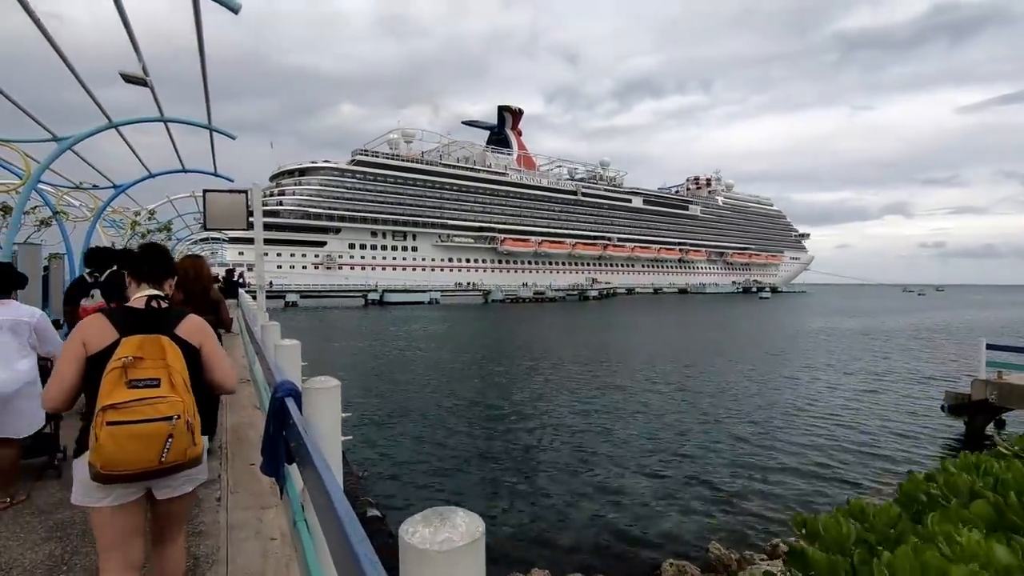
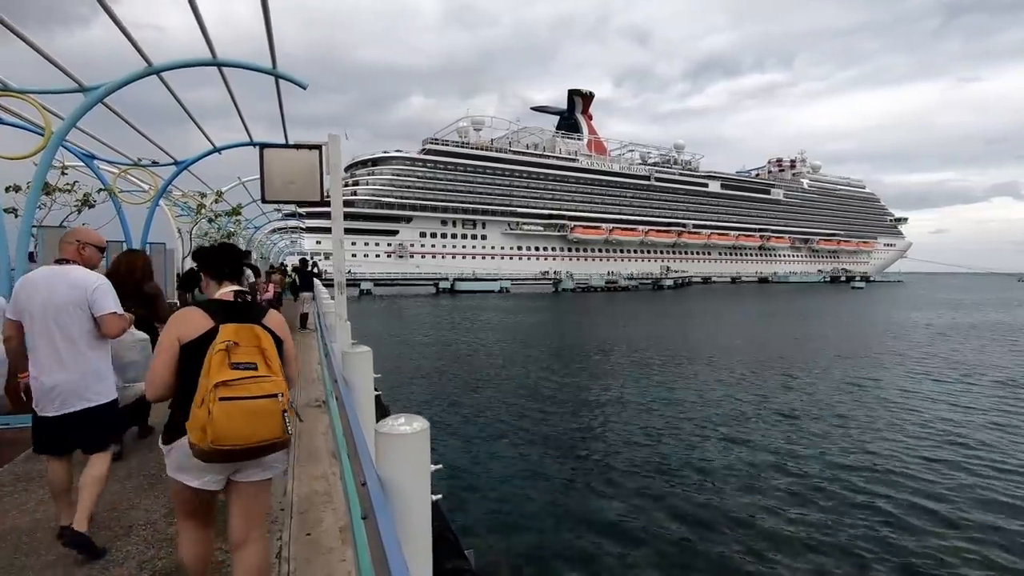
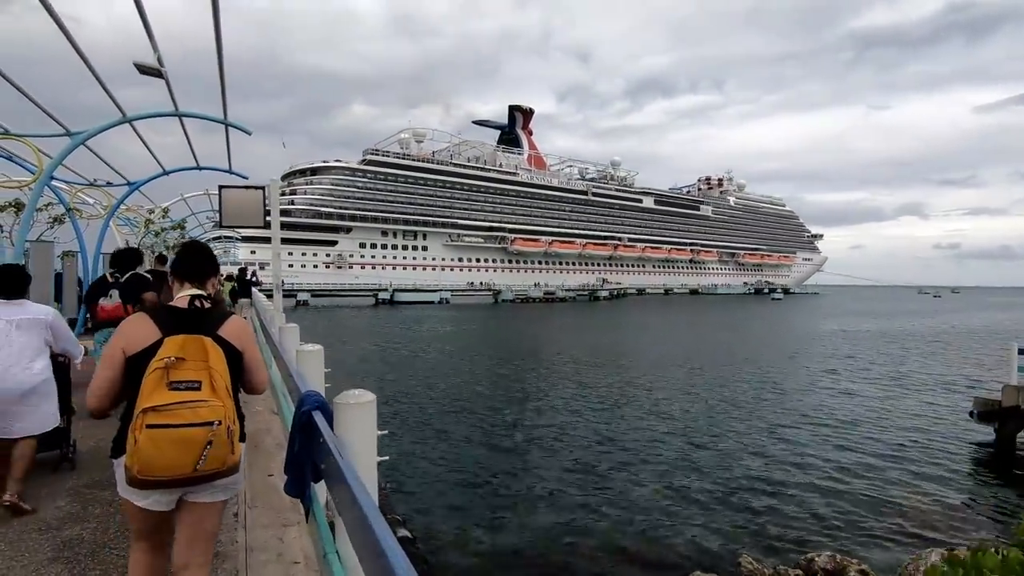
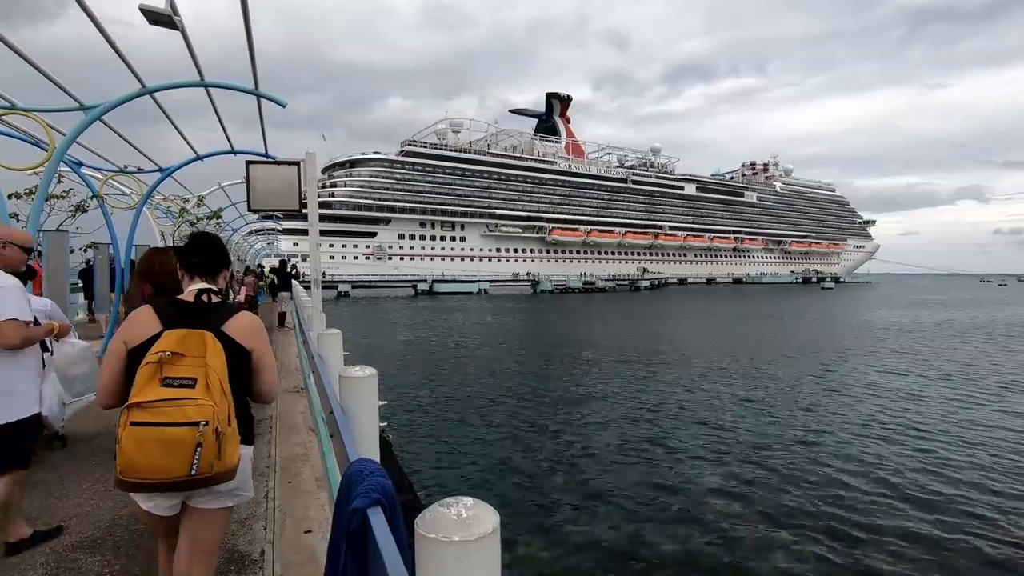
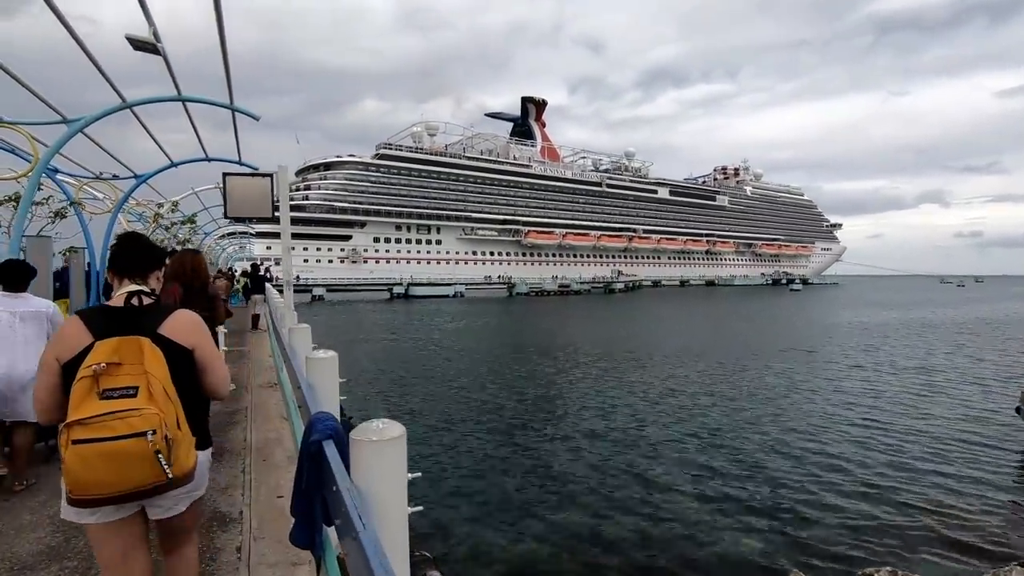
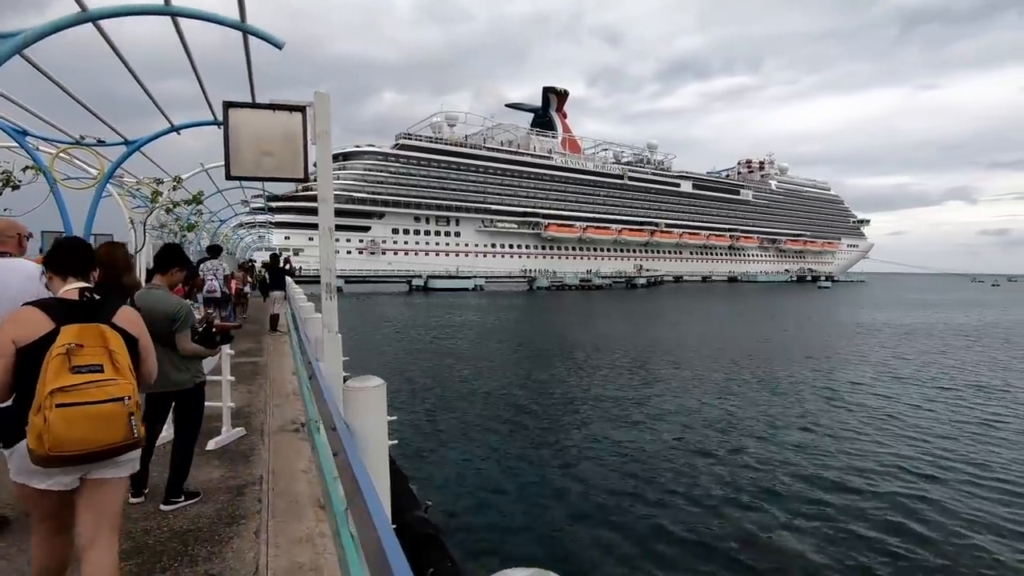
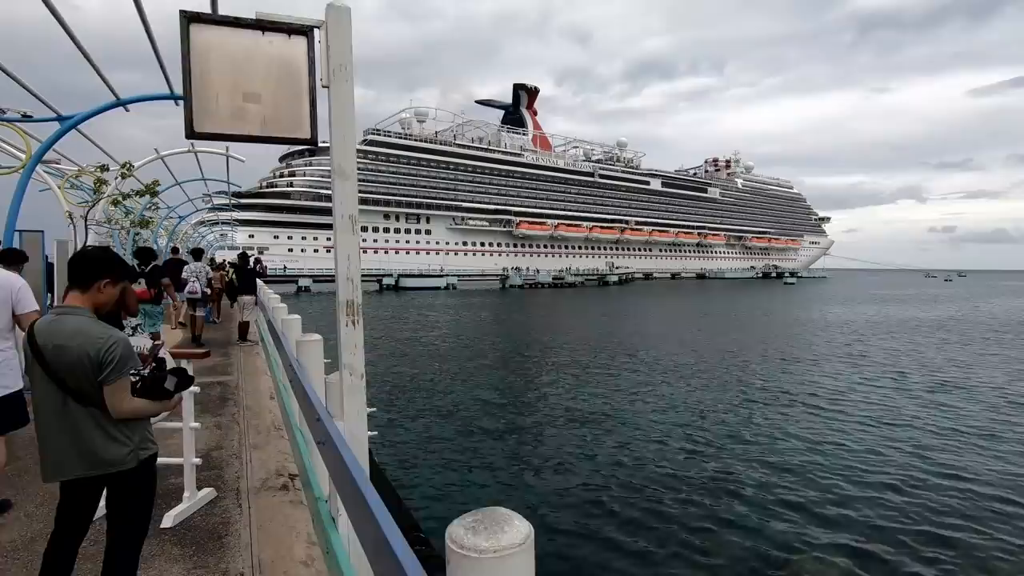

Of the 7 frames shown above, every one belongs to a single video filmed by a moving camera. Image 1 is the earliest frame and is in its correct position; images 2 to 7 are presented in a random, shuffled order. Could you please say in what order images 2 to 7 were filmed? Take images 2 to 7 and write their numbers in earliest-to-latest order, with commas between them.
3, 5, 4, 2, 6, 7
